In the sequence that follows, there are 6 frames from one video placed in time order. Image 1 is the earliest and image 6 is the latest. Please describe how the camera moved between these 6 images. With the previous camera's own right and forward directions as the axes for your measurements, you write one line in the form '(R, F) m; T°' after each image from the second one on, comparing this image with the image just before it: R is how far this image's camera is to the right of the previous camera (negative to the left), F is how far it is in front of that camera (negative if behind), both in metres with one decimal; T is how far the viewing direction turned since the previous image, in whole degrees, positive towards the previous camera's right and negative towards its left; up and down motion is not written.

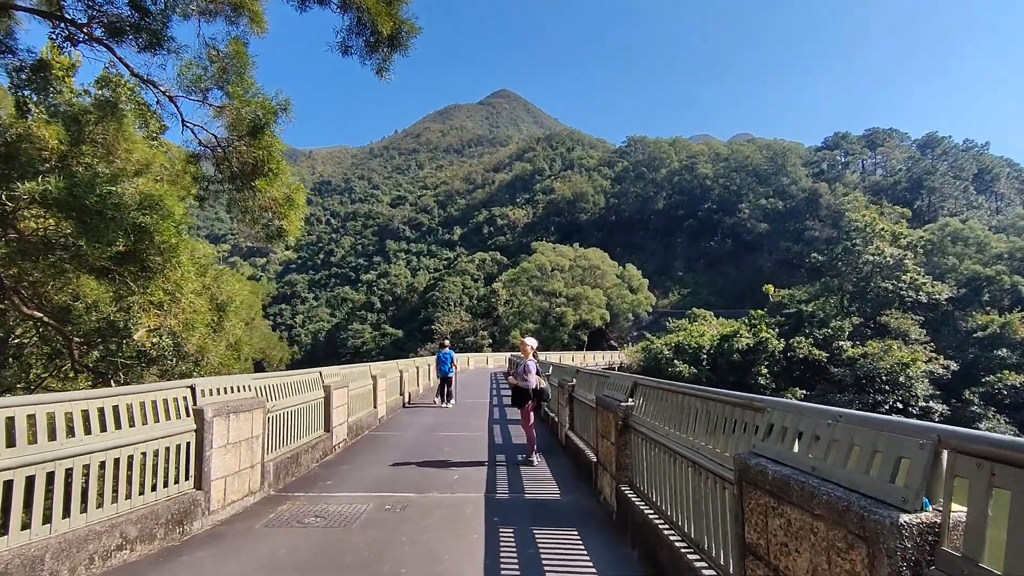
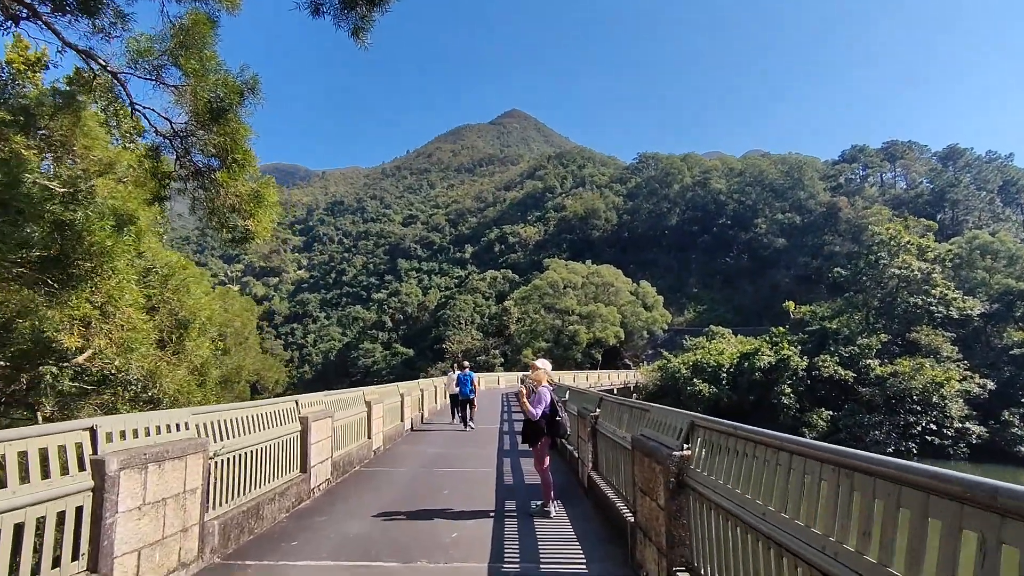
(0.0, +1.2) m; -1°
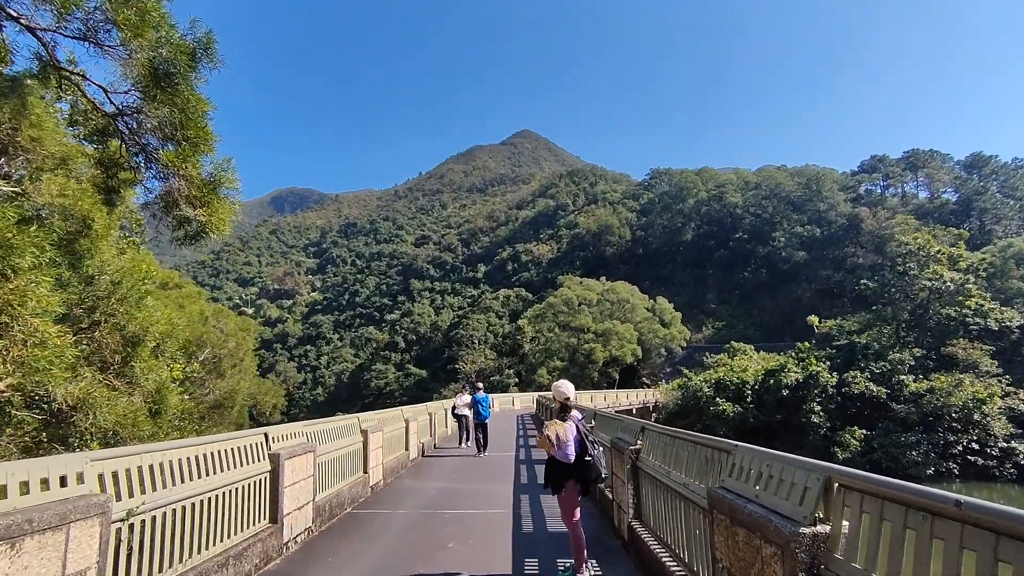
(0.0, +1.2) m; -1°
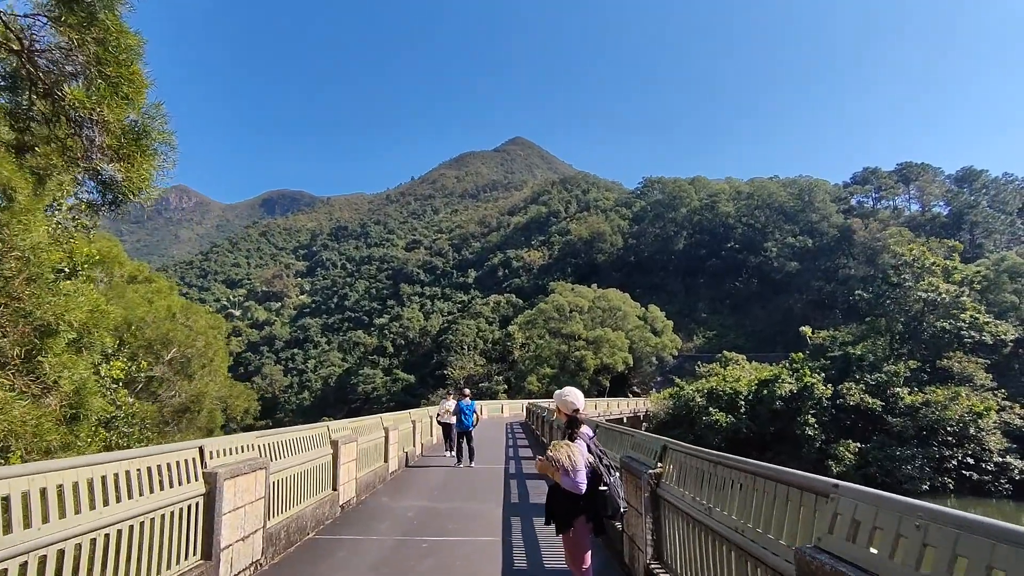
(0.0, +0.9) m; +1°
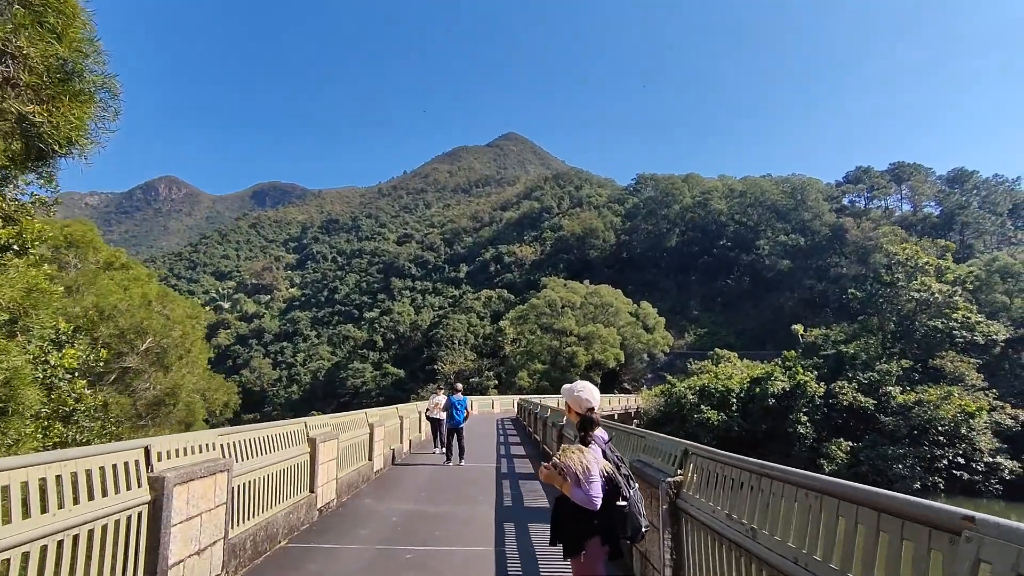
(0.0, +0.5) m; +1°
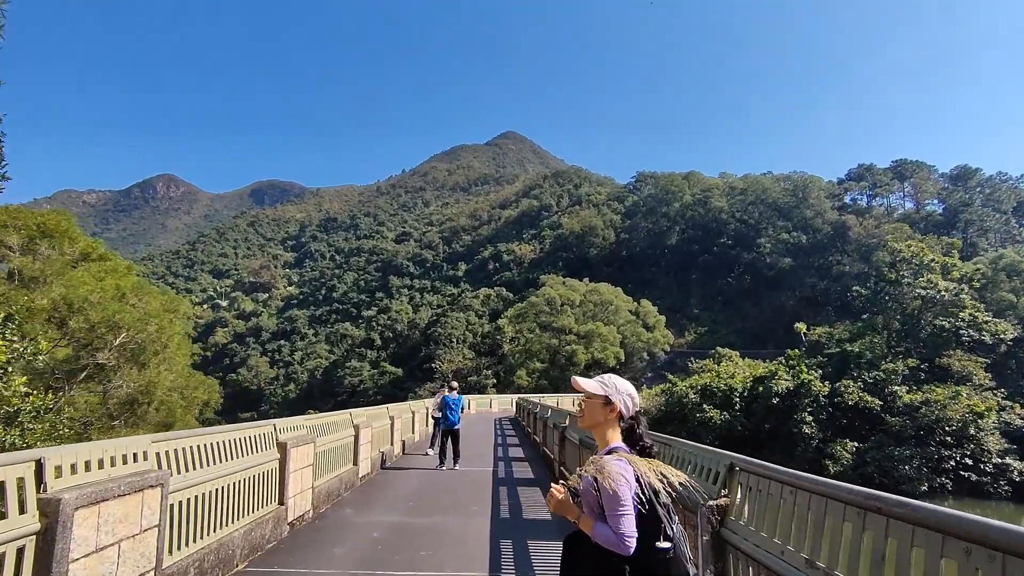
(0.0, +0.8) m; 0°
